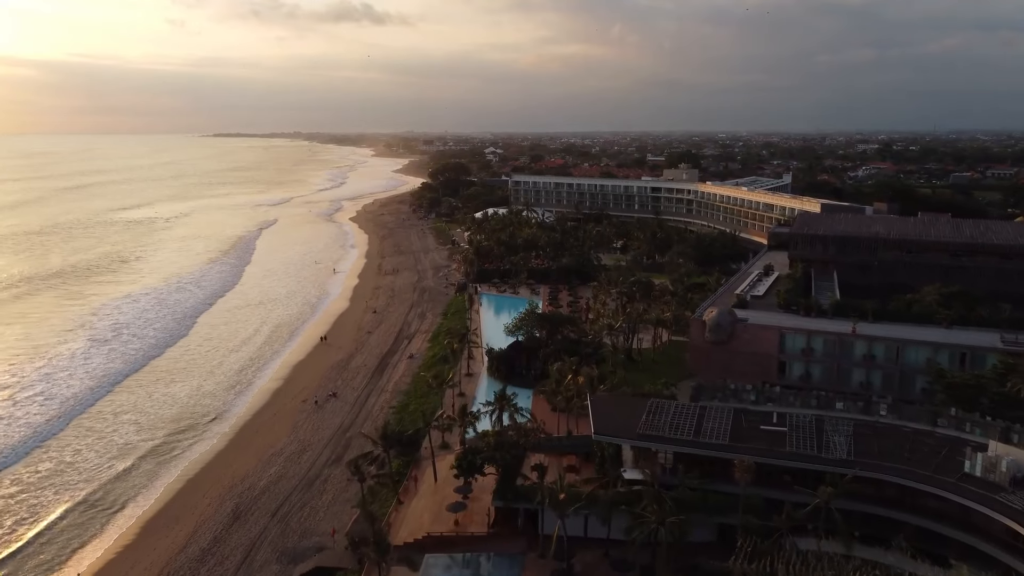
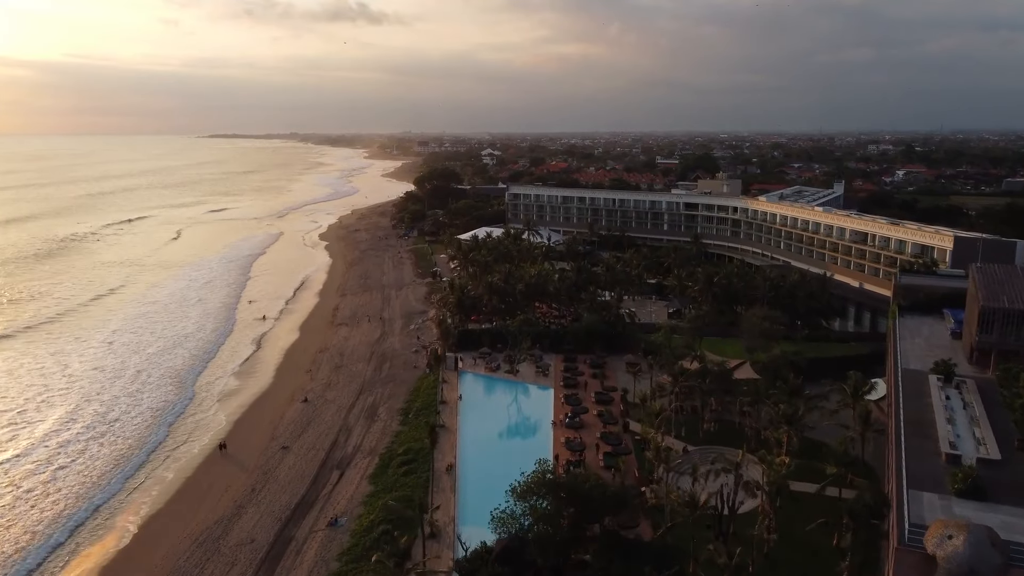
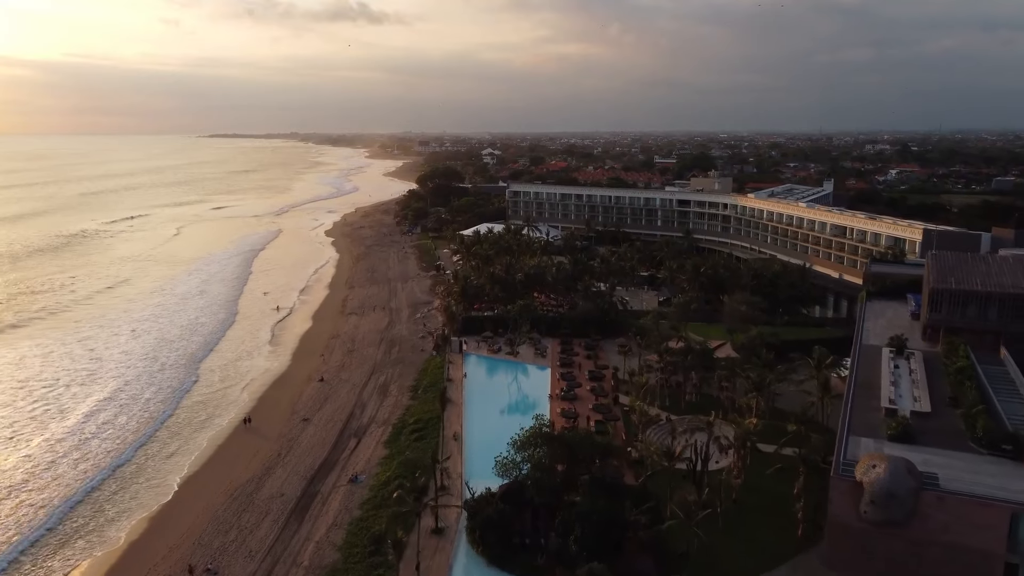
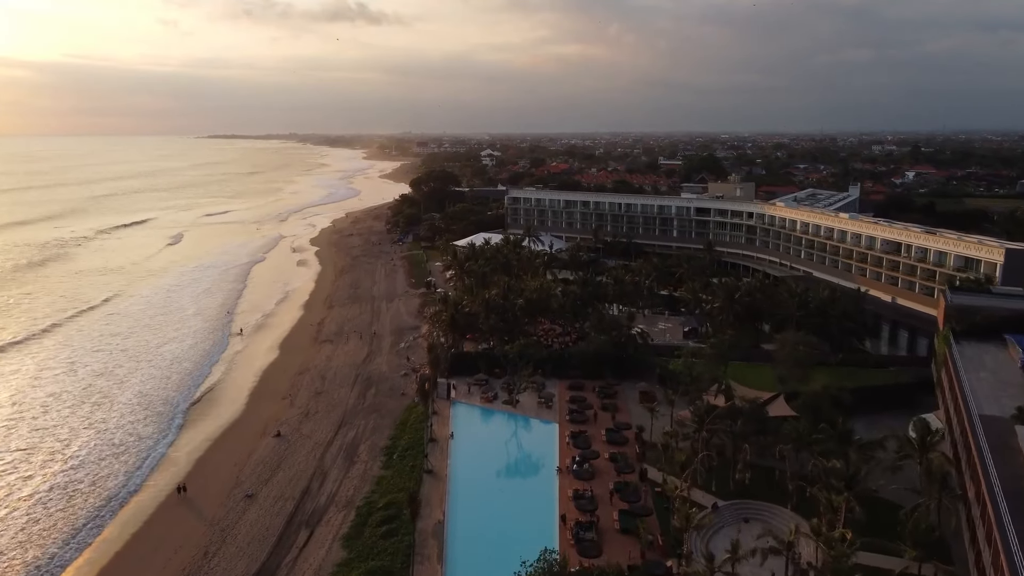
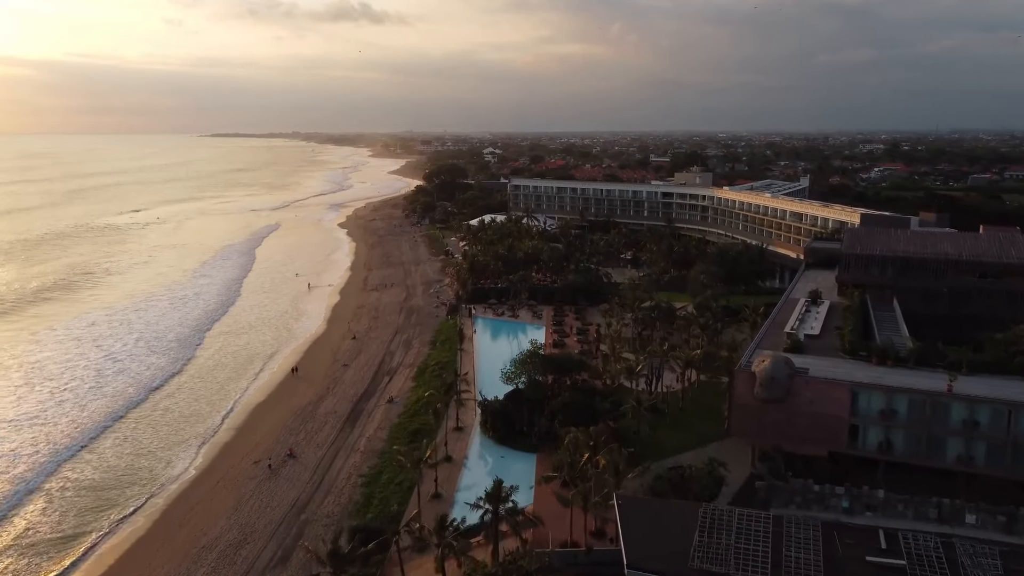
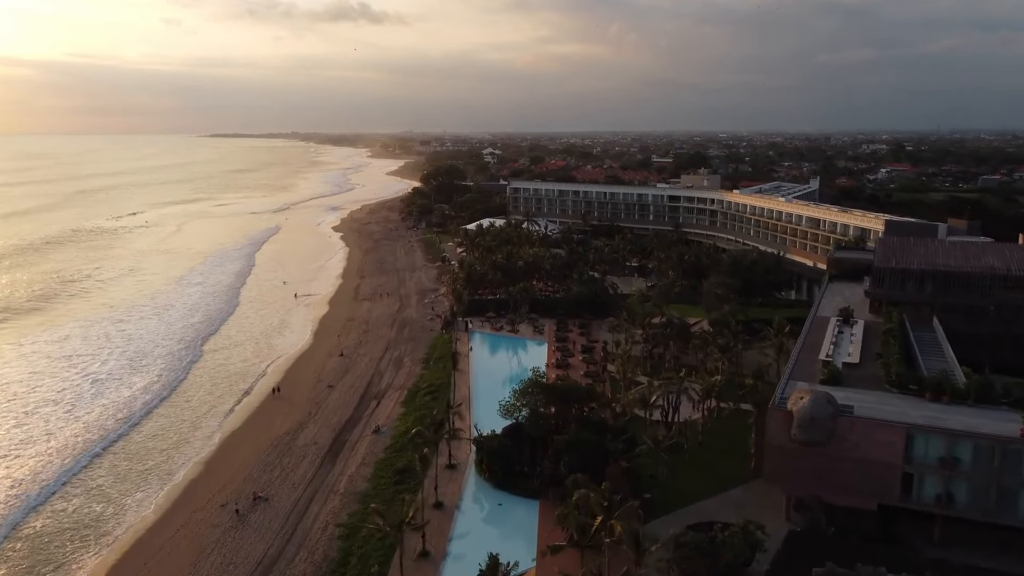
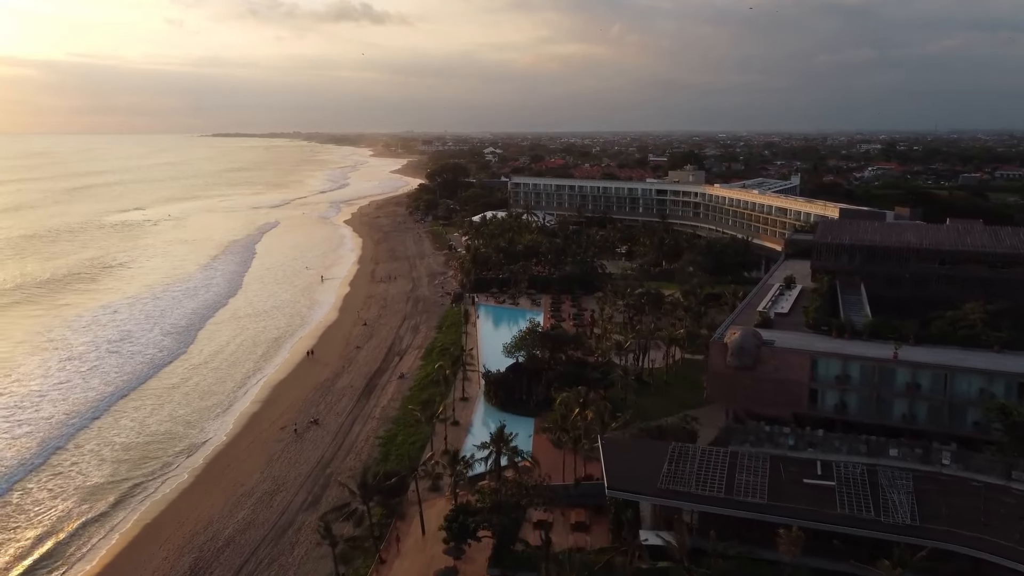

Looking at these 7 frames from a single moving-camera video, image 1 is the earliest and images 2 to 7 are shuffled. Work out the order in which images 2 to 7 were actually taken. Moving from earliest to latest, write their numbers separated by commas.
7, 5, 6, 3, 2, 4
